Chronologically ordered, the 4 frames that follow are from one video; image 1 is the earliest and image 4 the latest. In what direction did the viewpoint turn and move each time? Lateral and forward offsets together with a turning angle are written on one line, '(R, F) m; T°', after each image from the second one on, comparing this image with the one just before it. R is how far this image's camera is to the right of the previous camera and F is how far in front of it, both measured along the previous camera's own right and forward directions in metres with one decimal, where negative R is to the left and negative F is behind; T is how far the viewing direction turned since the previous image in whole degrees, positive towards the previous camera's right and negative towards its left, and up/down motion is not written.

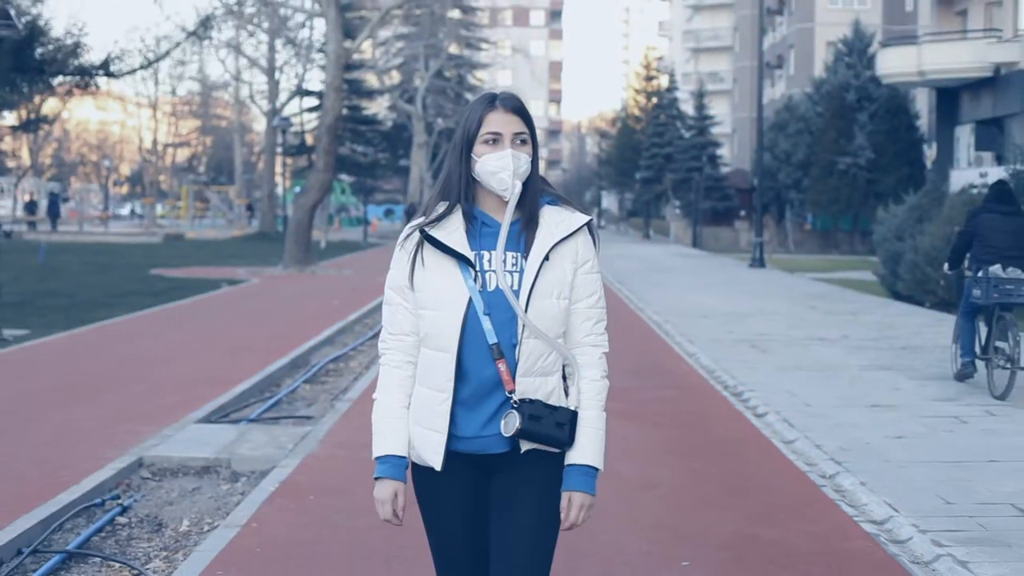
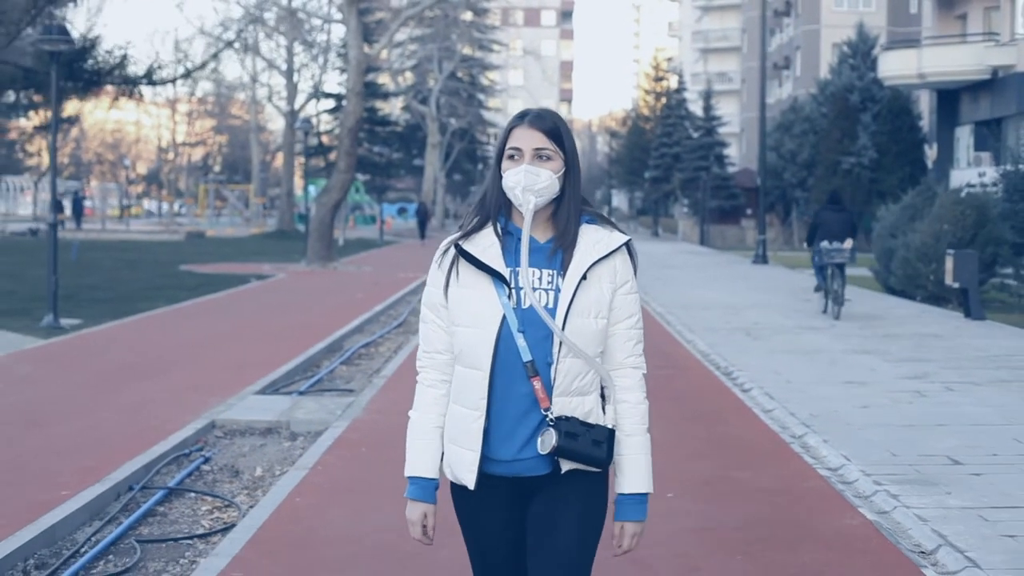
(0.0, -1.5) m; 0°
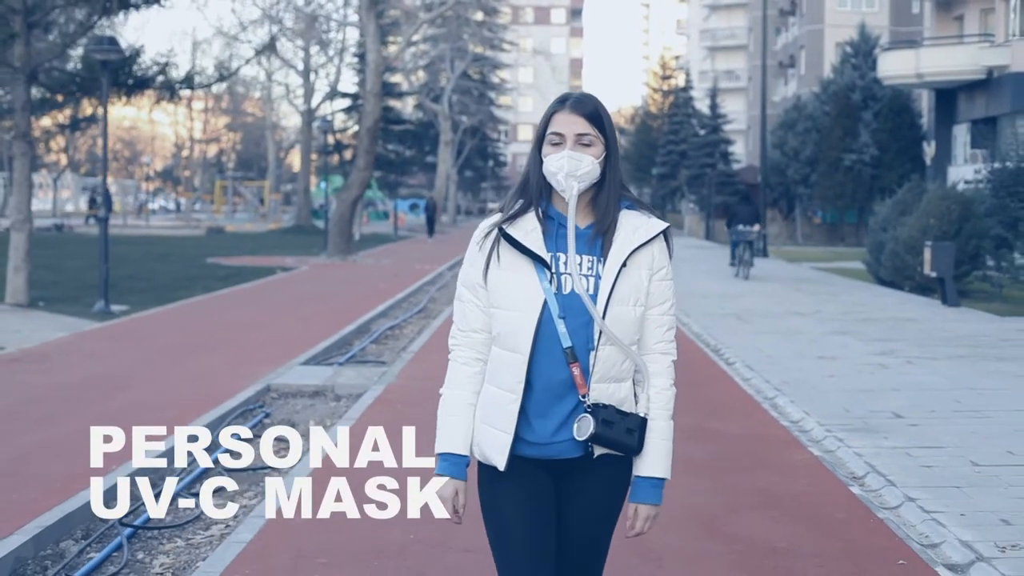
(0.0, -1.7) m; 0°
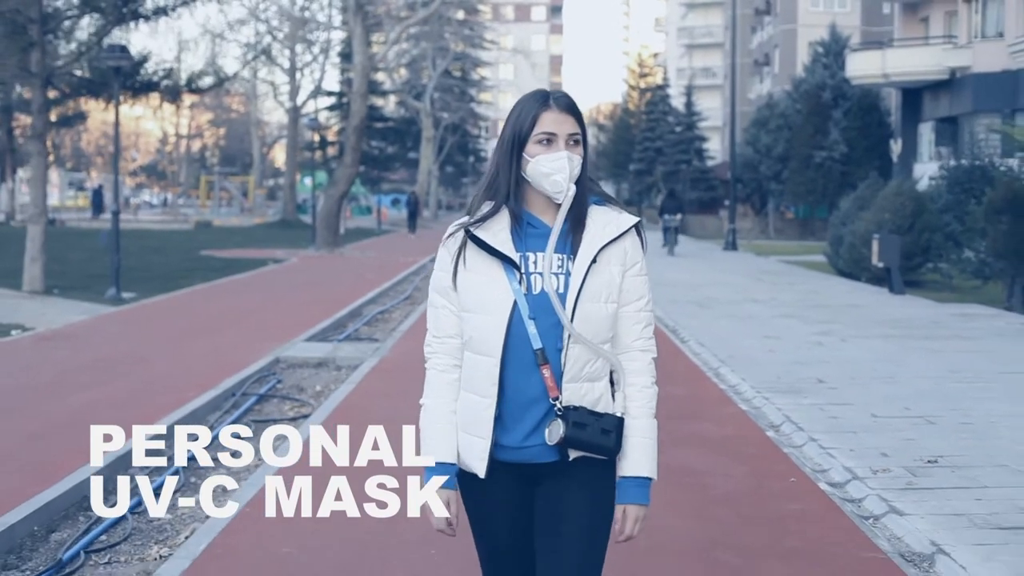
(0.0, -1.8) m; +1°
